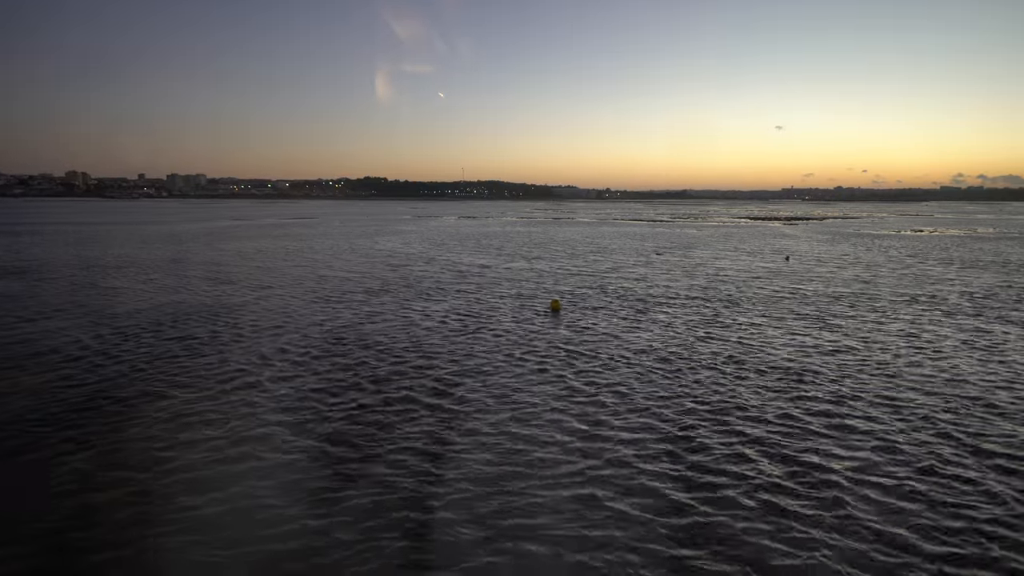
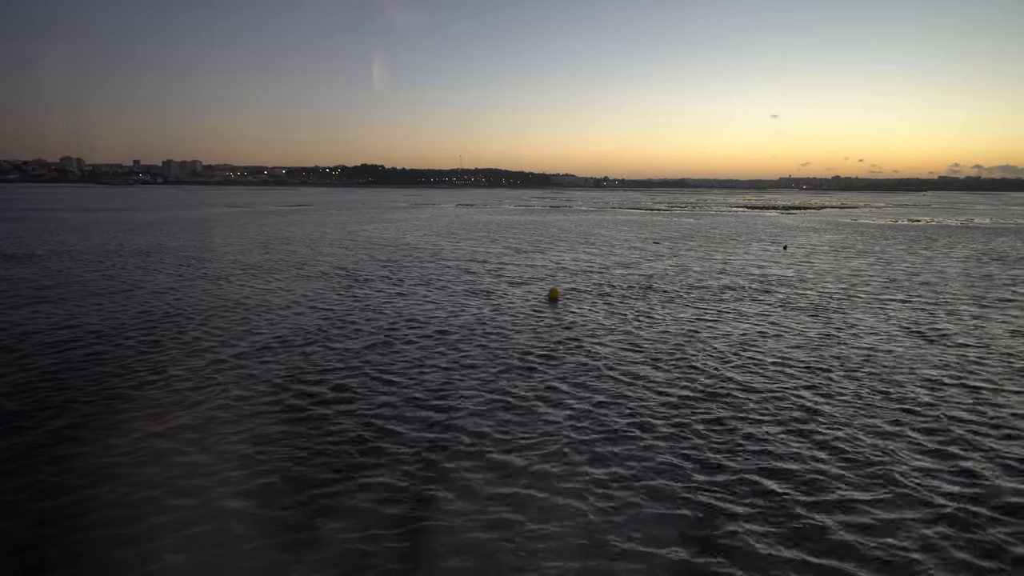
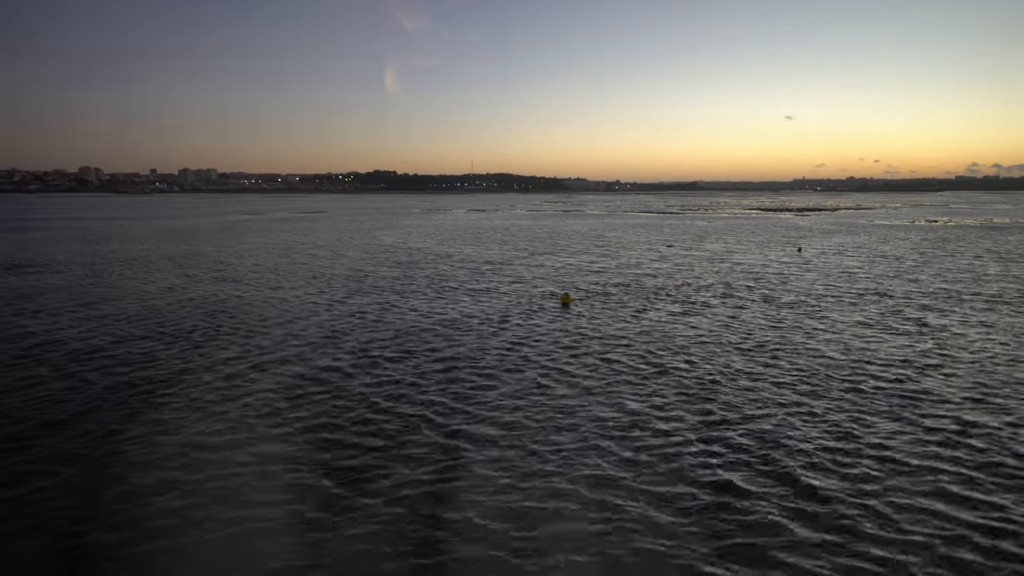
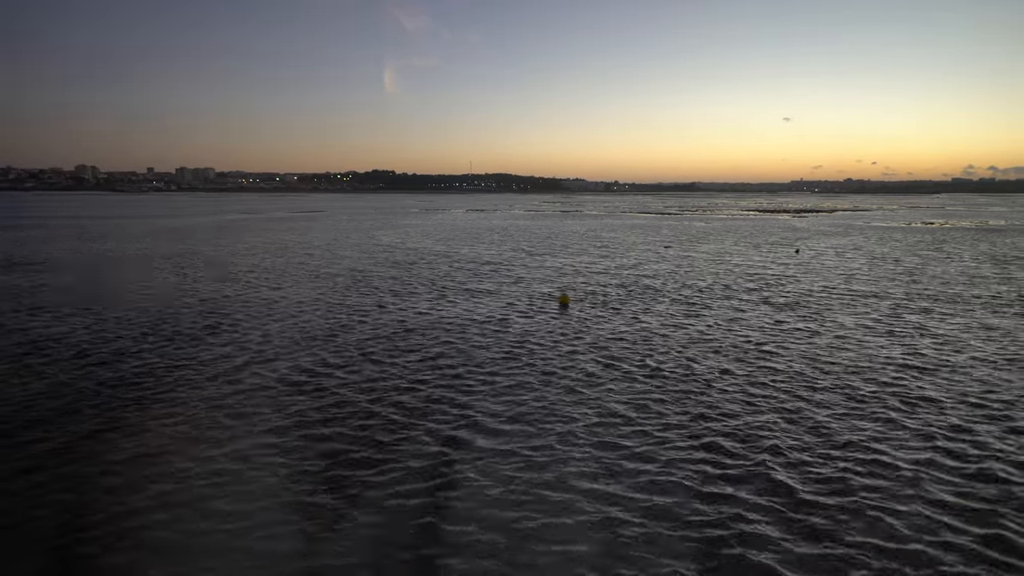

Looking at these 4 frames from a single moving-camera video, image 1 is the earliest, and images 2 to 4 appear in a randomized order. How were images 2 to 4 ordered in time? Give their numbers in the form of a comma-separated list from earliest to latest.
3, 4, 2
